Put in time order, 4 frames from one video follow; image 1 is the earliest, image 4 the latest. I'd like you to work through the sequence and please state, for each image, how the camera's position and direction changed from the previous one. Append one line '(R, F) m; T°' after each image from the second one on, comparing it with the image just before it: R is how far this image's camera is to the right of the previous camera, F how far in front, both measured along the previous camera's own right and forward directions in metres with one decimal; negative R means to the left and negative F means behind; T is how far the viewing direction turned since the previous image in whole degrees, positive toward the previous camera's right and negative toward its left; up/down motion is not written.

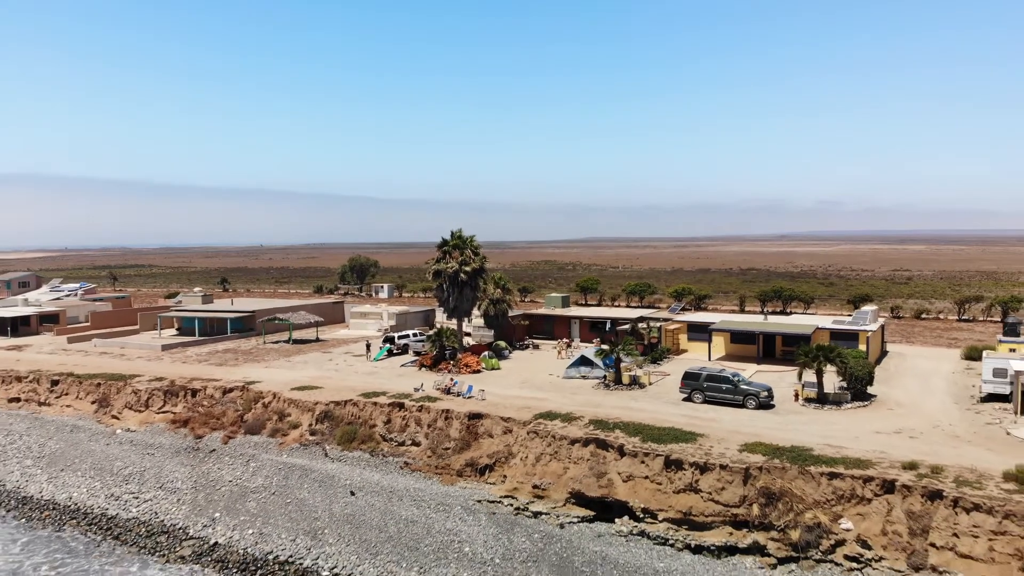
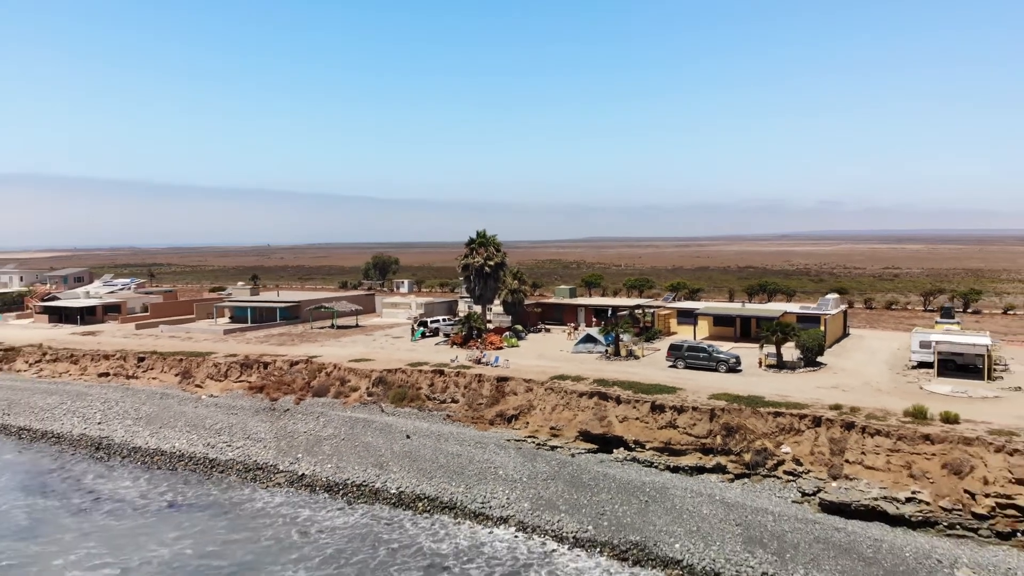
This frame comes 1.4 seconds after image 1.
(-0.5, -4.8) m; 0°
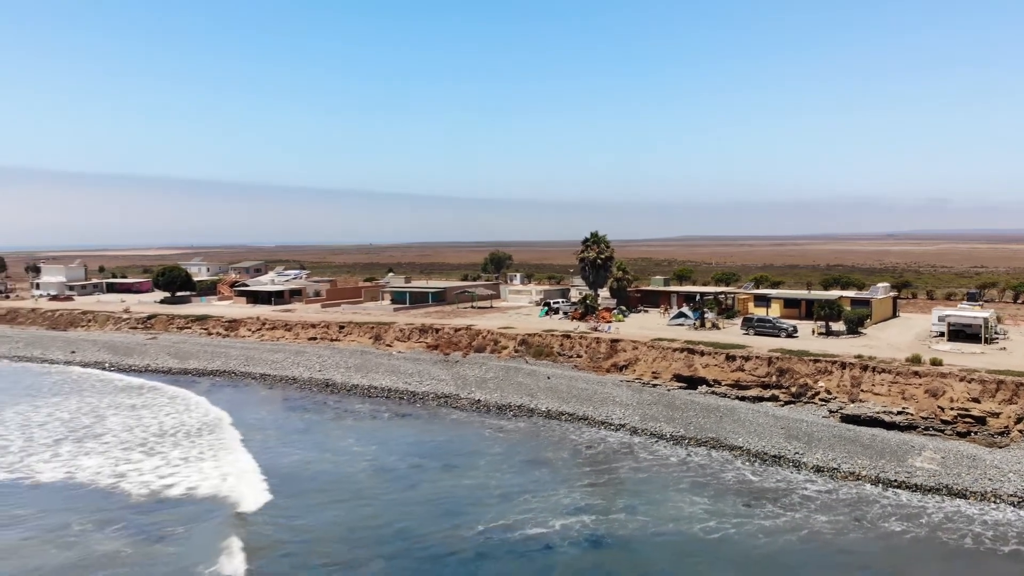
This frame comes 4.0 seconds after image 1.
(-1.1, -9.5) m; -7°
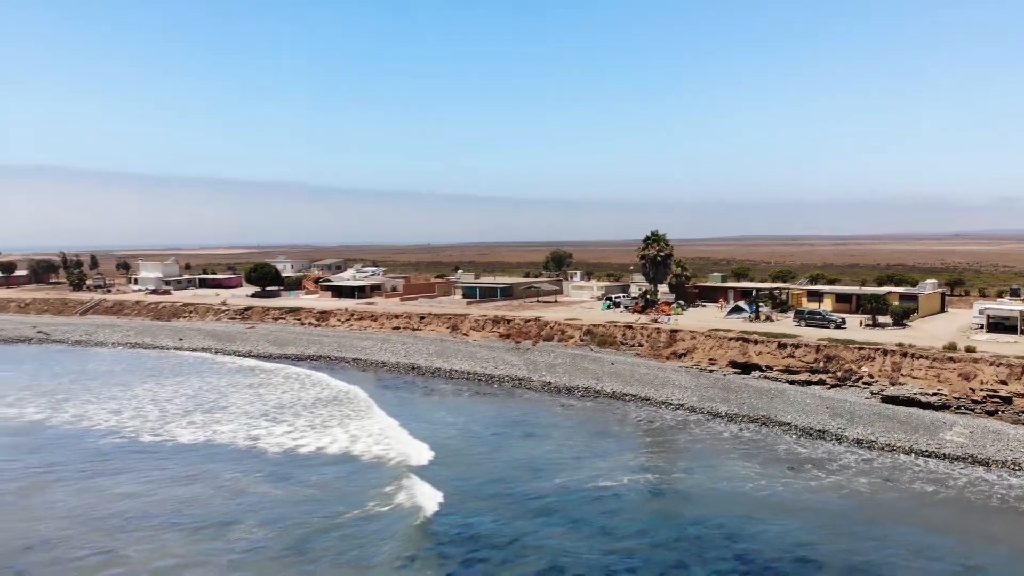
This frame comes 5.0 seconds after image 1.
(-0.7, -3.8) m; -4°
